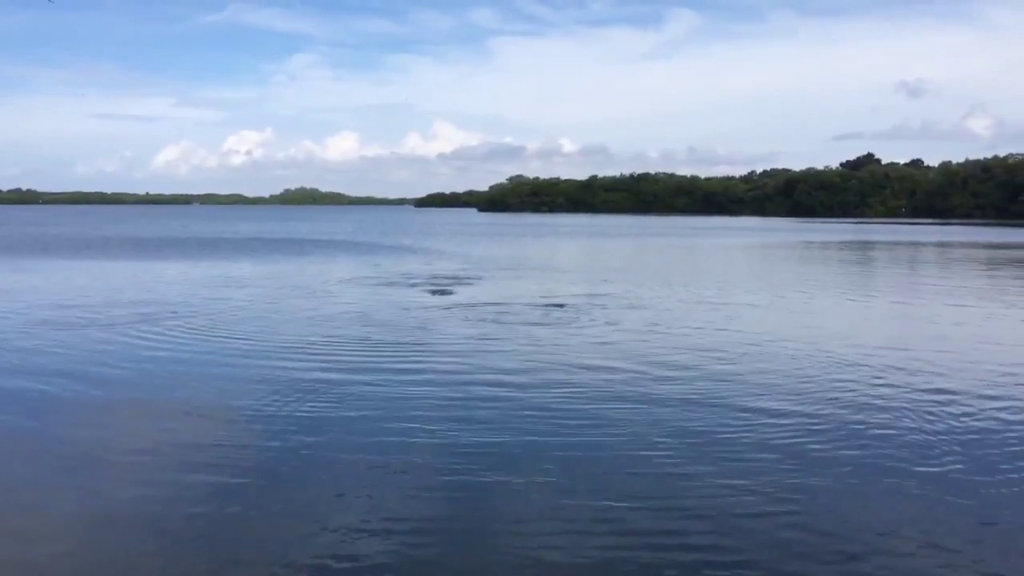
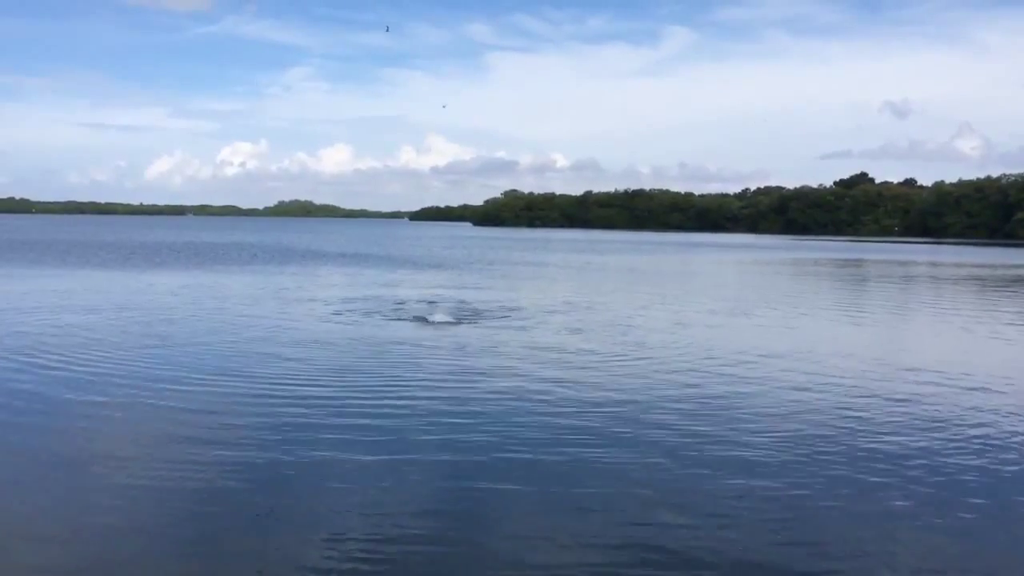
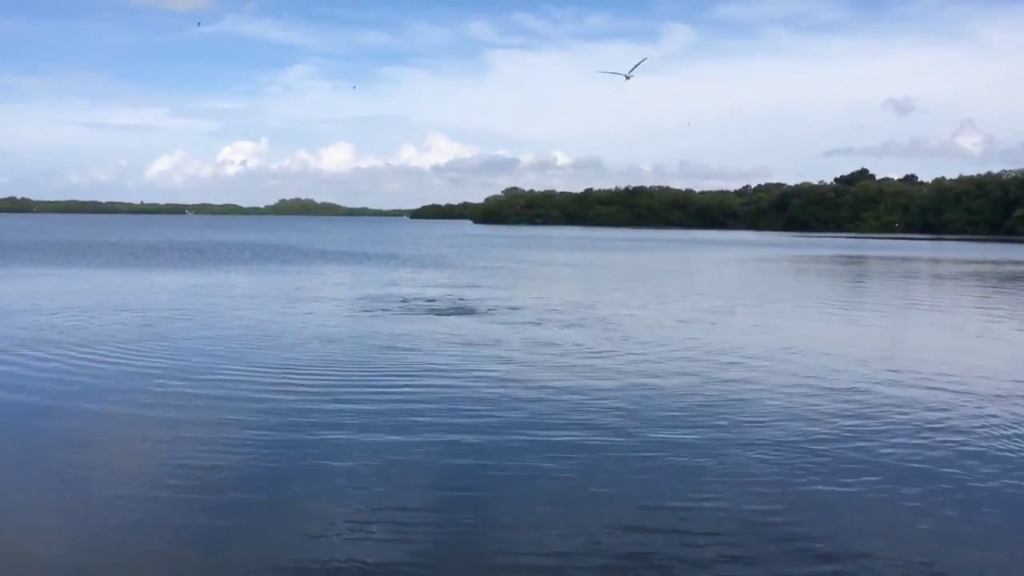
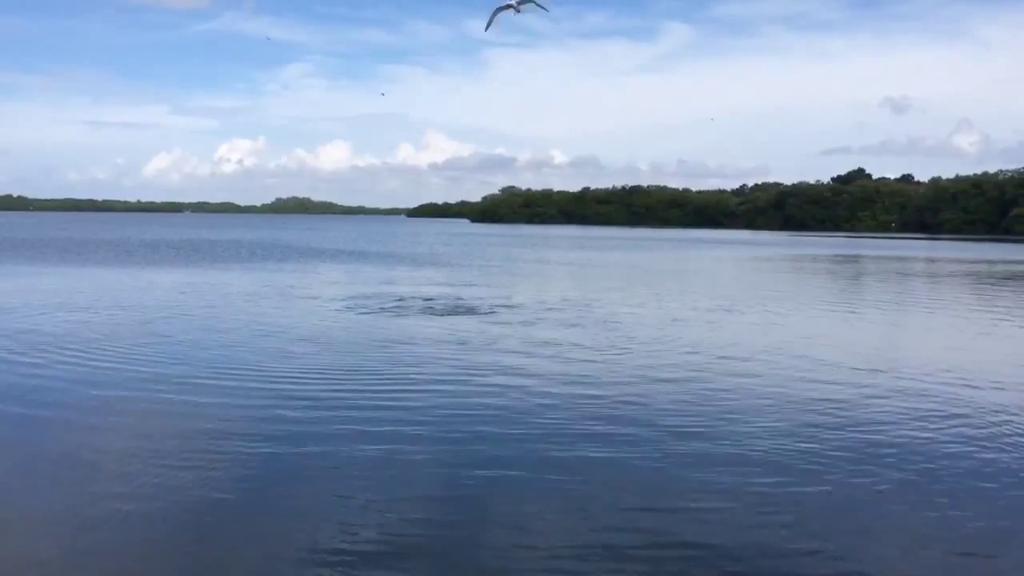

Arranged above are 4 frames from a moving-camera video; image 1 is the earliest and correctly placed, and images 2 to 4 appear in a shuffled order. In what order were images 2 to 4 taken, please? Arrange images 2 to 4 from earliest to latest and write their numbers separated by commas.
3, 4, 2
